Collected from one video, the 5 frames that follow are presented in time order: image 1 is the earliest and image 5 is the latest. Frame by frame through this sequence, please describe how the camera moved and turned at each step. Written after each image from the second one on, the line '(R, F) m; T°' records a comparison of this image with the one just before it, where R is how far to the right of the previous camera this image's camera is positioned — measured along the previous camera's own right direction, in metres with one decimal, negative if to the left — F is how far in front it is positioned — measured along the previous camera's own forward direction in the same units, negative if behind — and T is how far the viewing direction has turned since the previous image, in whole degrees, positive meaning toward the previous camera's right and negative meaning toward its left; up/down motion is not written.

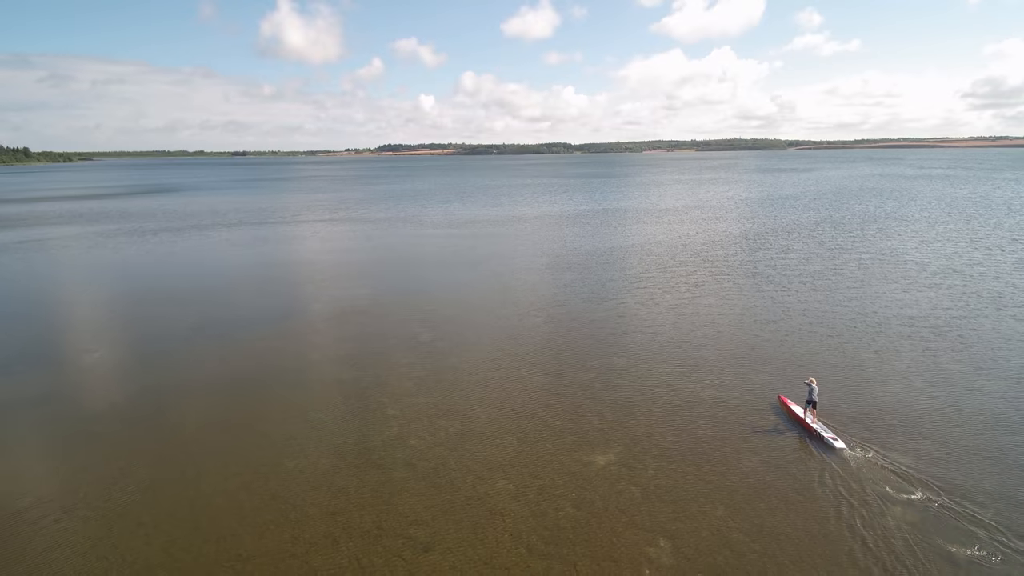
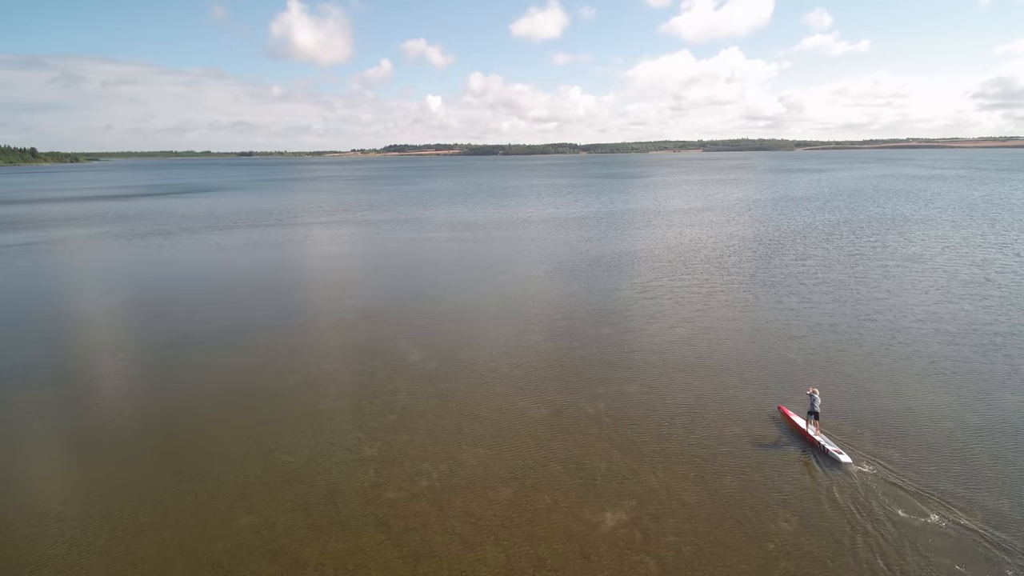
(+0.2, +1.2) m; -1°
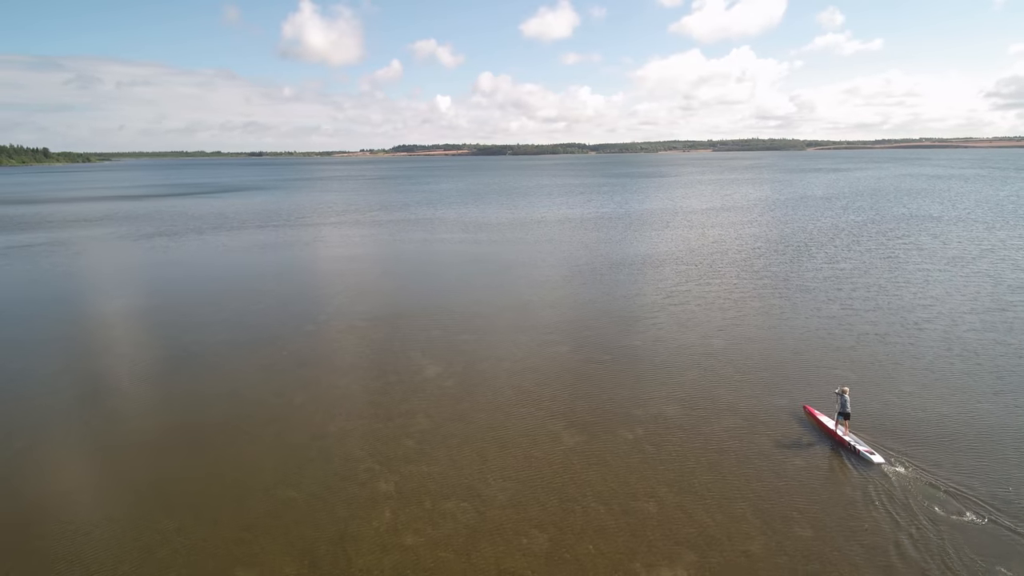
(-0.3, +1.0) m; -1°
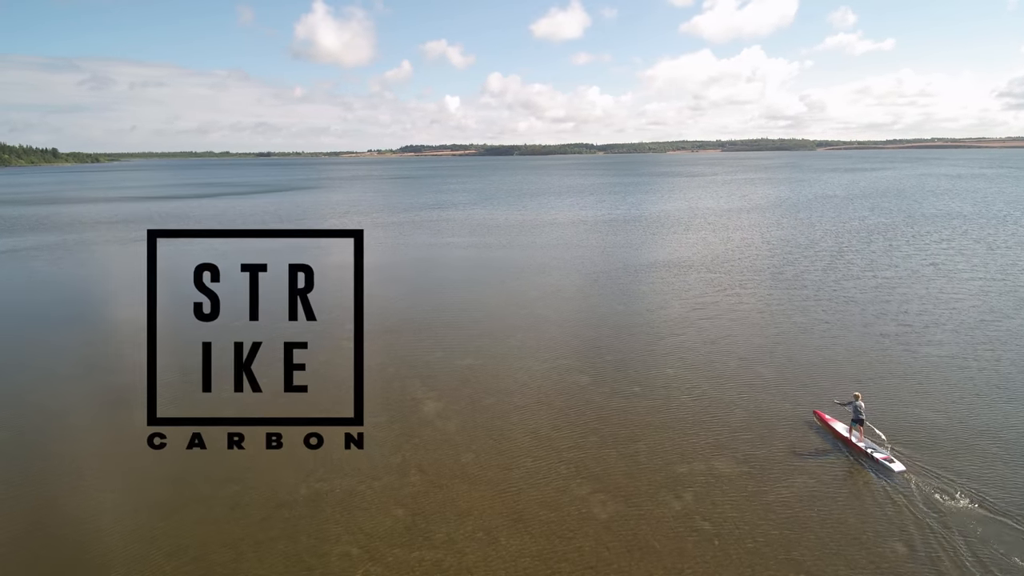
(-0.1, +1.8) m; -1°
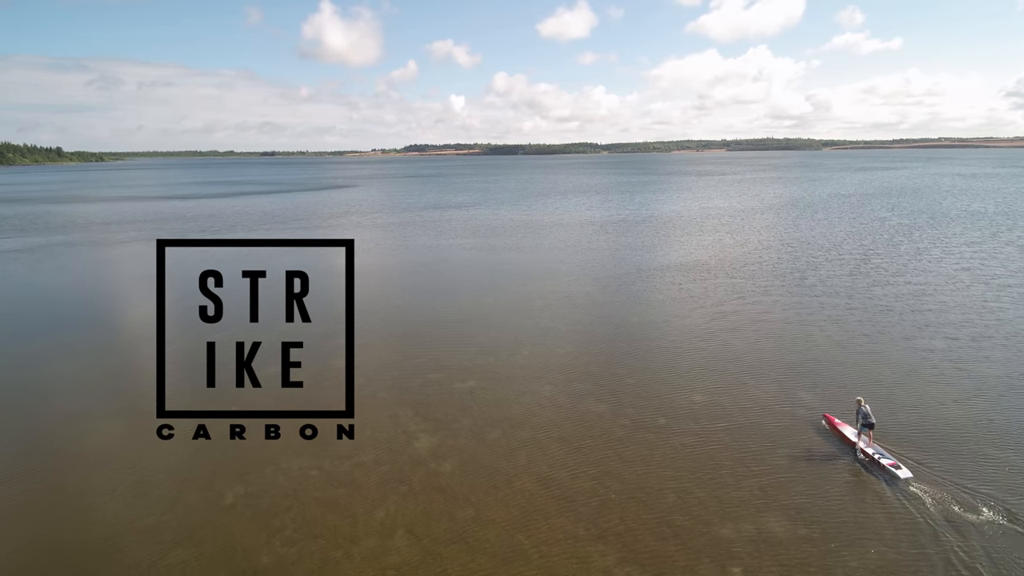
(0.0, +1.3) m; 0°
